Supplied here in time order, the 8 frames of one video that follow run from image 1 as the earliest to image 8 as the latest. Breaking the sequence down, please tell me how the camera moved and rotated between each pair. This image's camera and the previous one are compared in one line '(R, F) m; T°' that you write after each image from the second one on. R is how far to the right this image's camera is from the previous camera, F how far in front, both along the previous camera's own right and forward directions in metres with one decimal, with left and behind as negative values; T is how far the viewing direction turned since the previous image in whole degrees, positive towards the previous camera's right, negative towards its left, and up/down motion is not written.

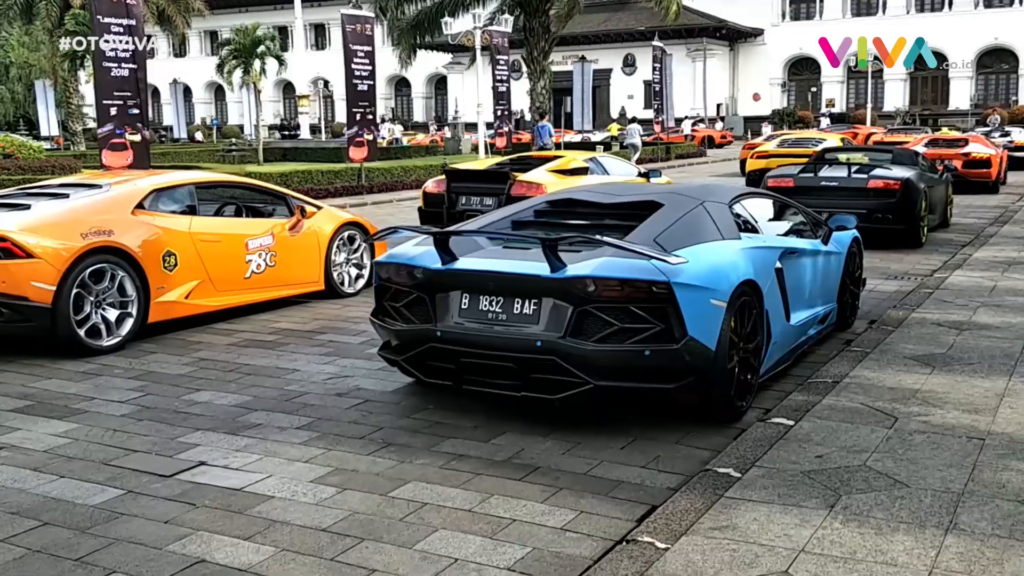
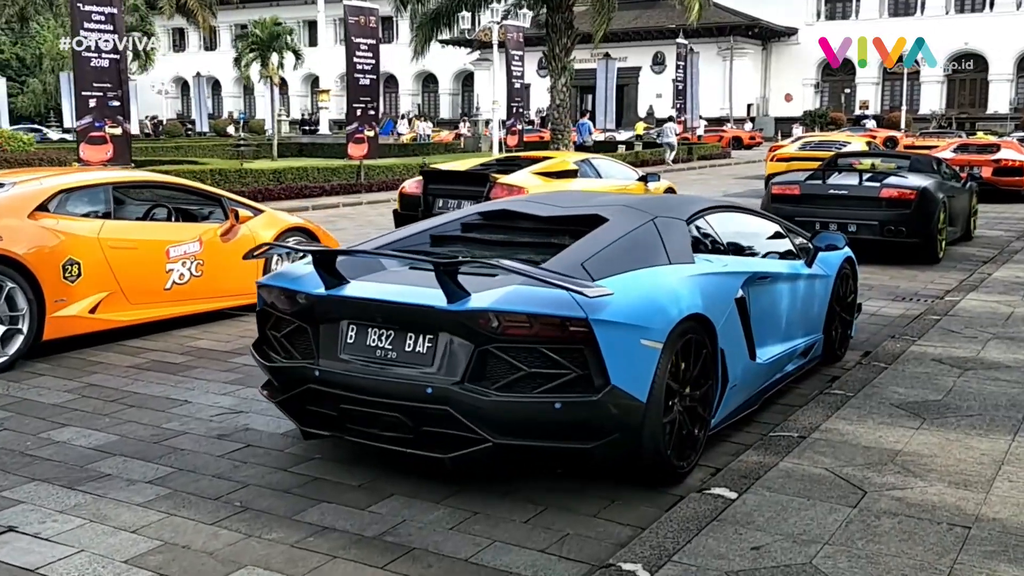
(+0.6, +1.0) m; -2°
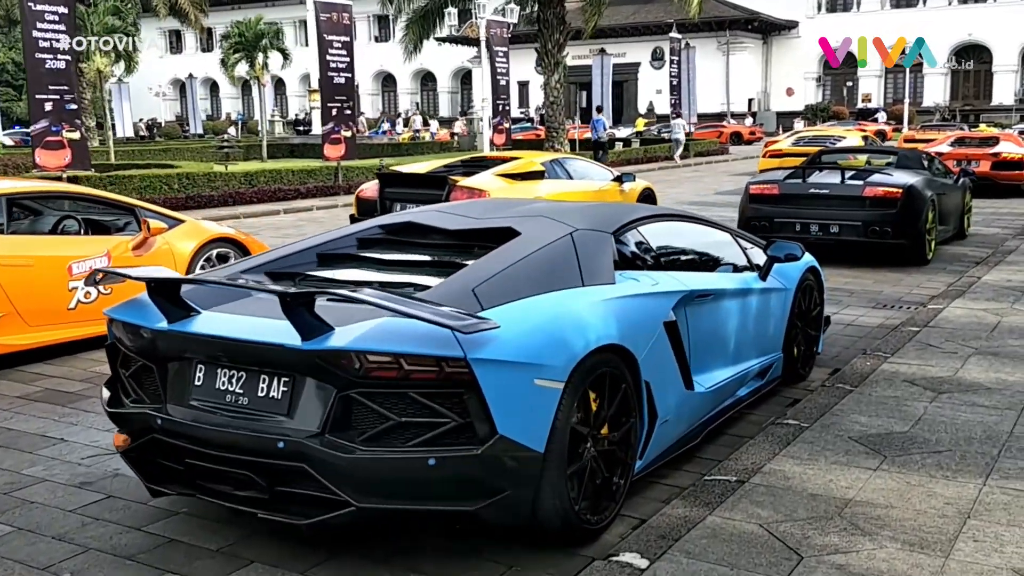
(+0.5, +0.7) m; 0°
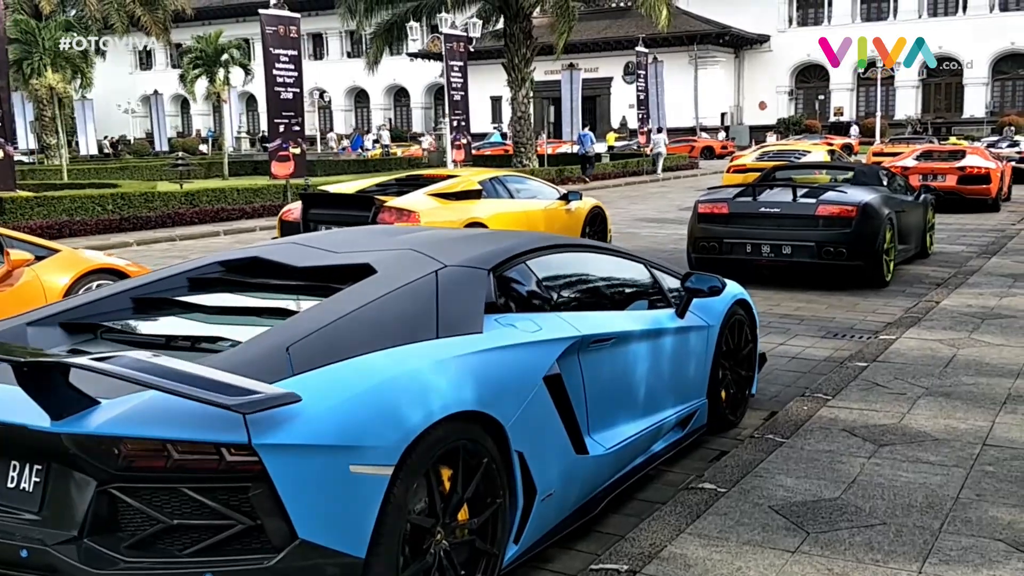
(+0.5, +0.7) m; +1°
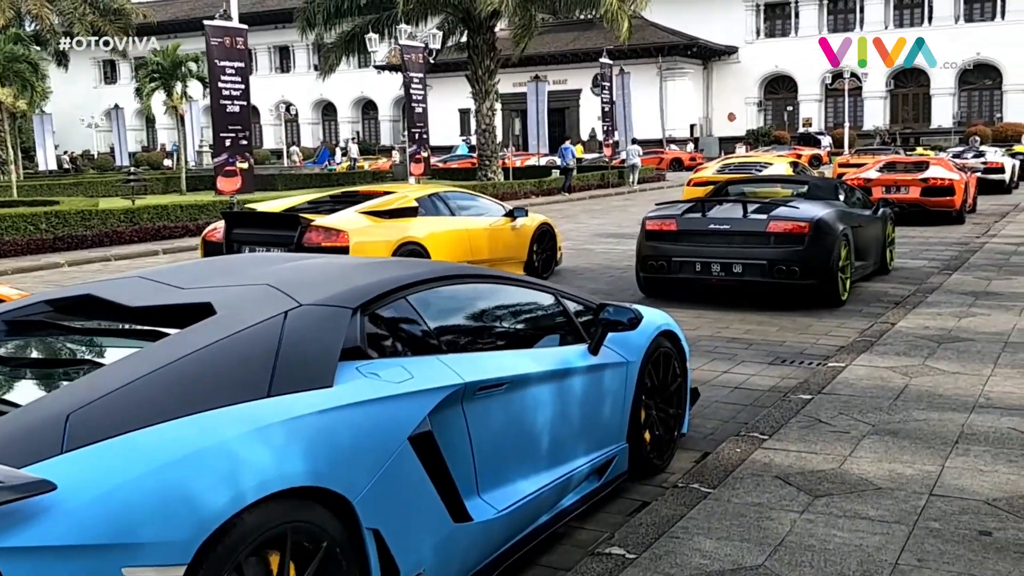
(+0.4, +0.6) m; +1°
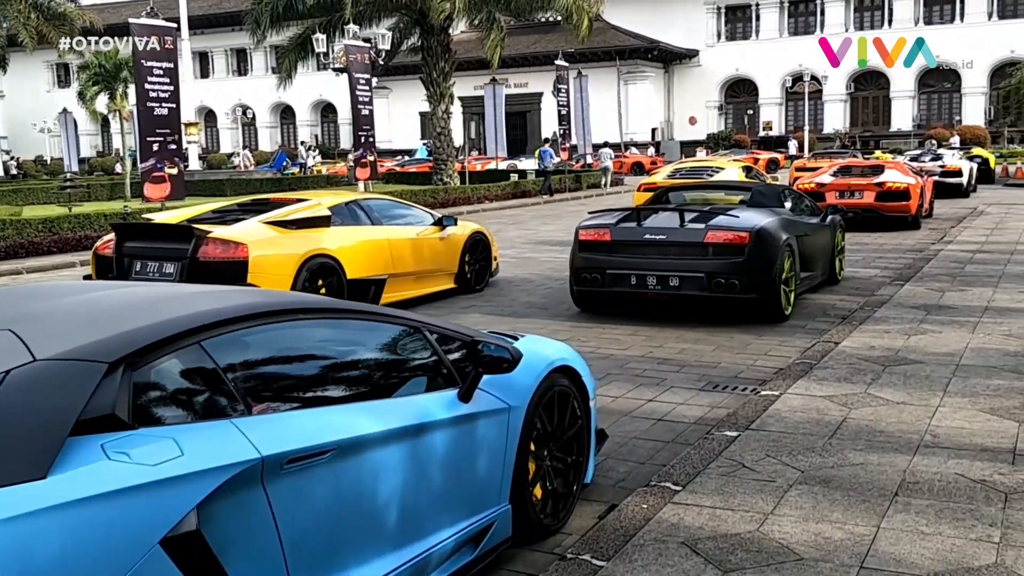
(+0.4, +0.8) m; +2°
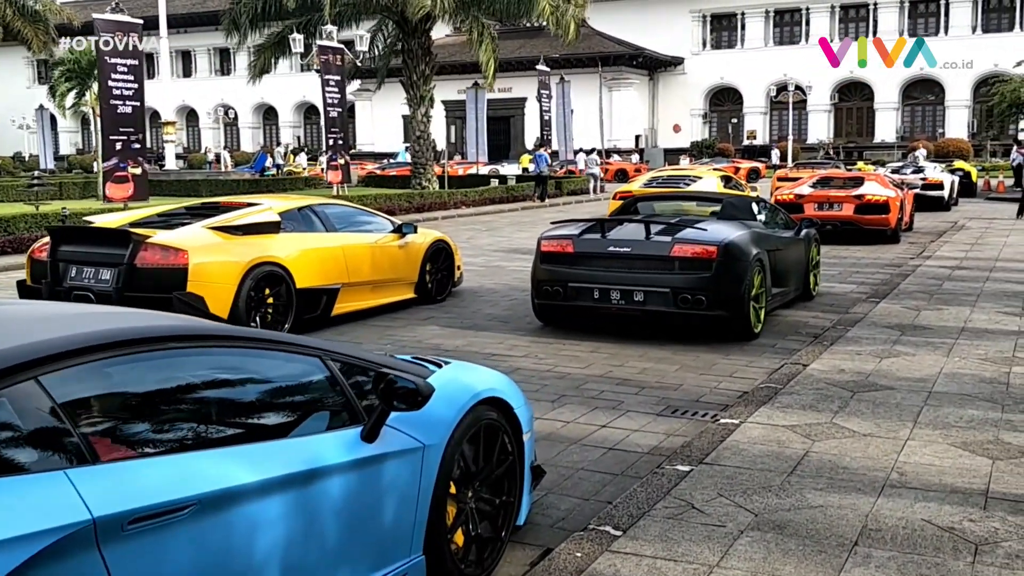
(+0.2, +0.4) m; +1°
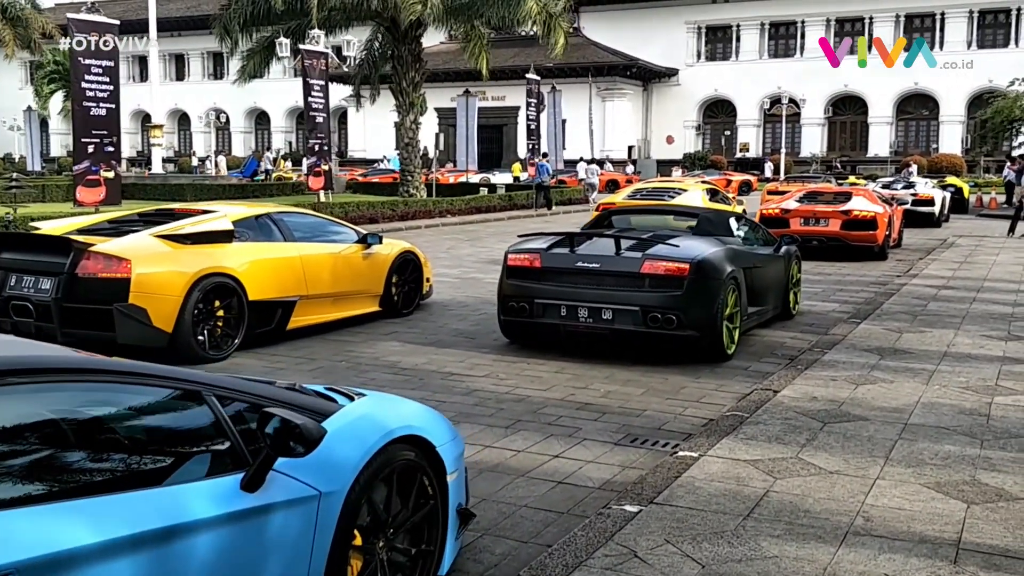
(+0.3, +0.4) m; 0°
